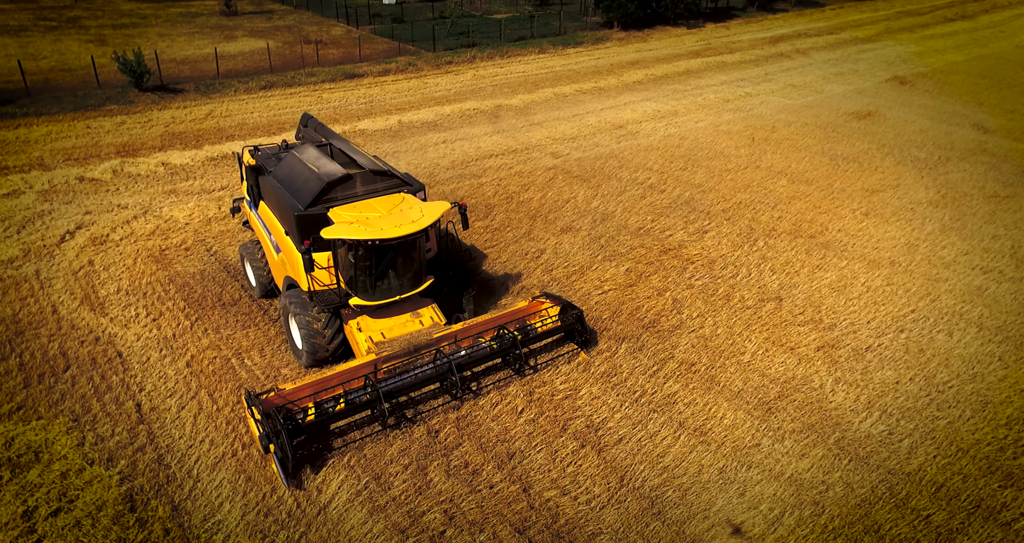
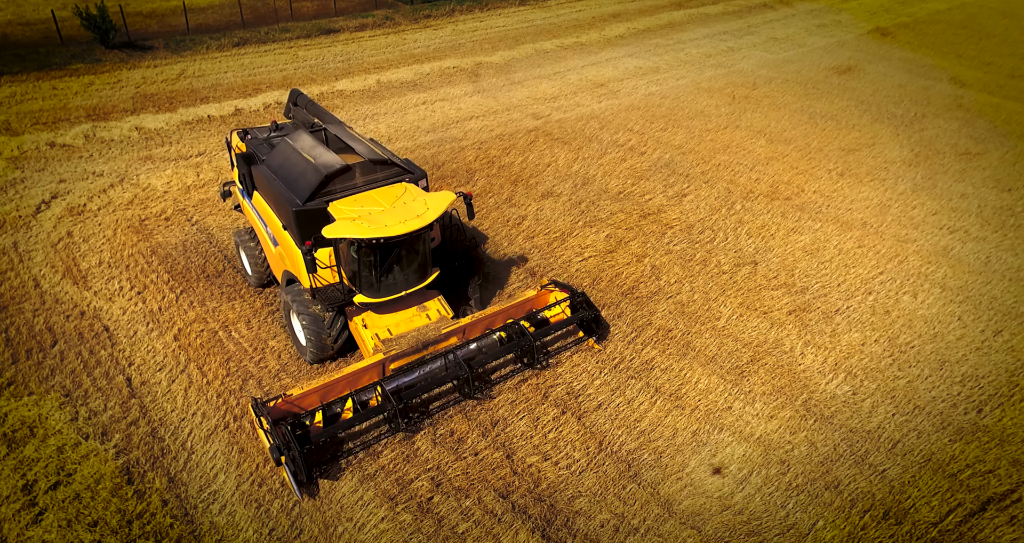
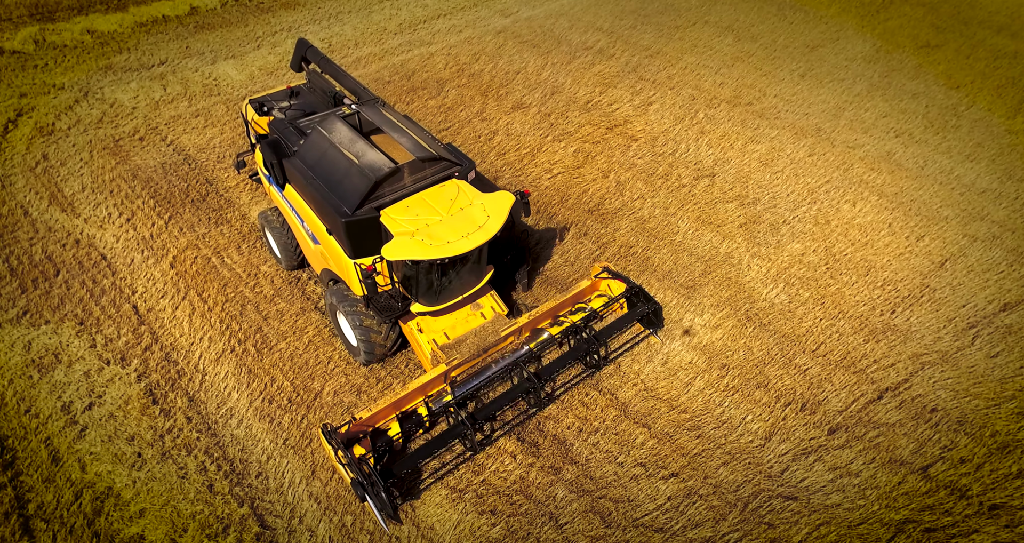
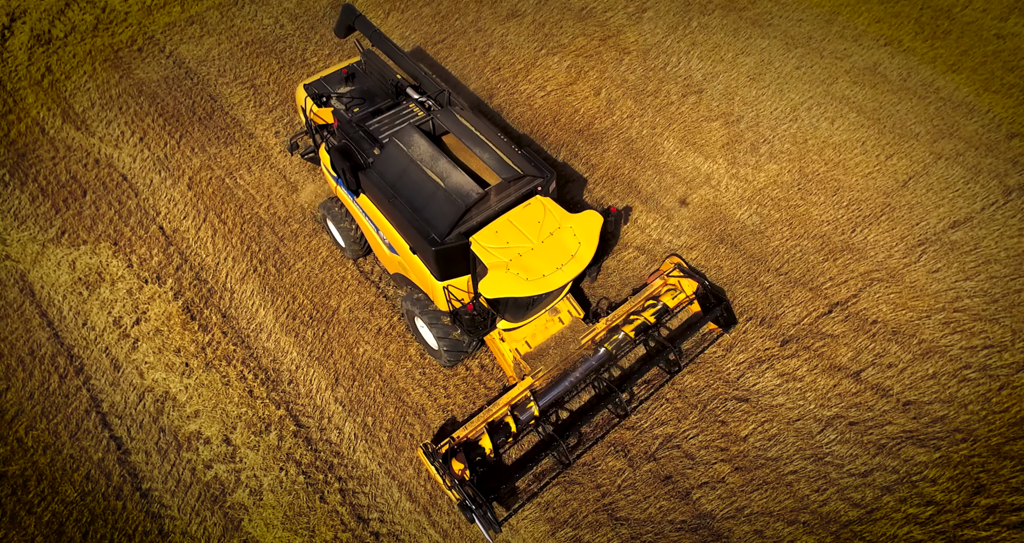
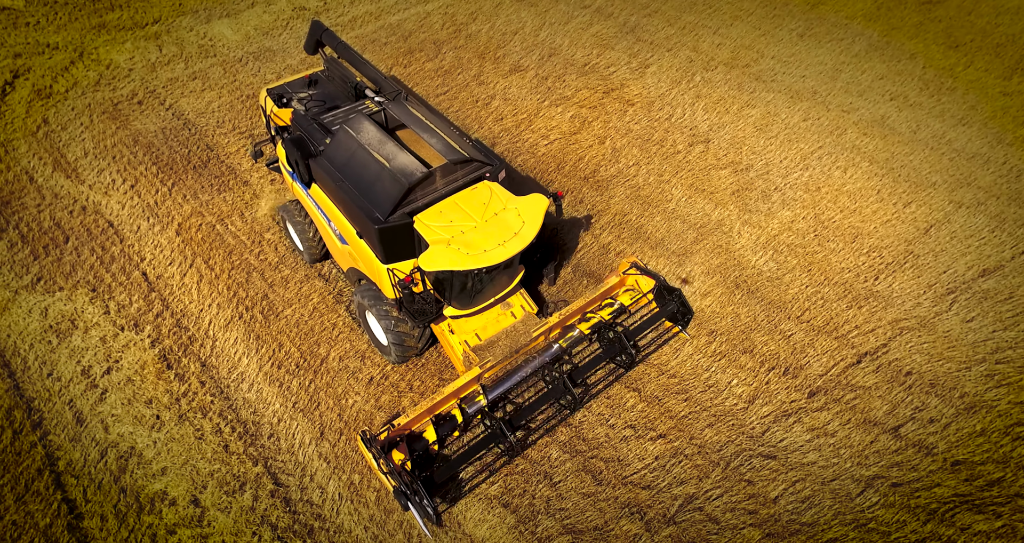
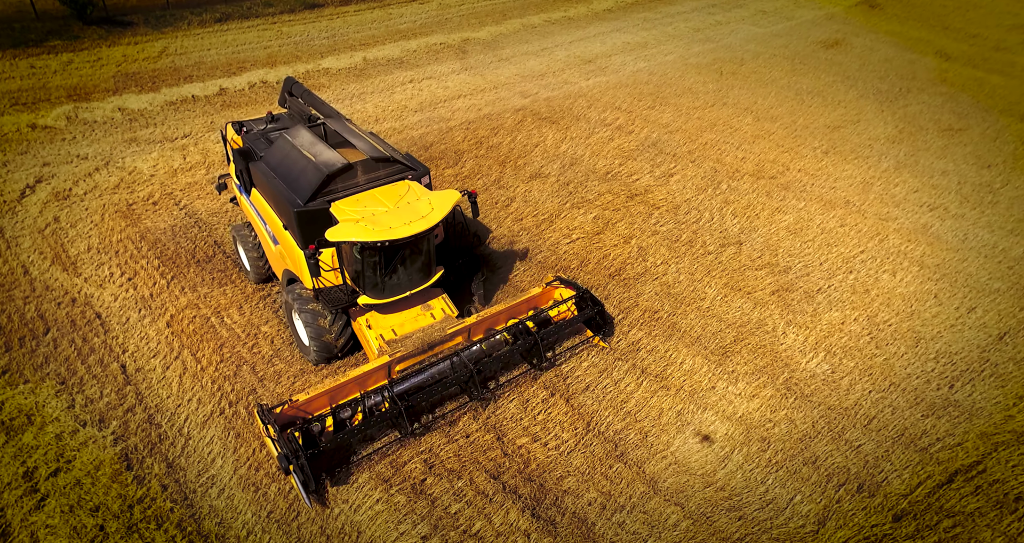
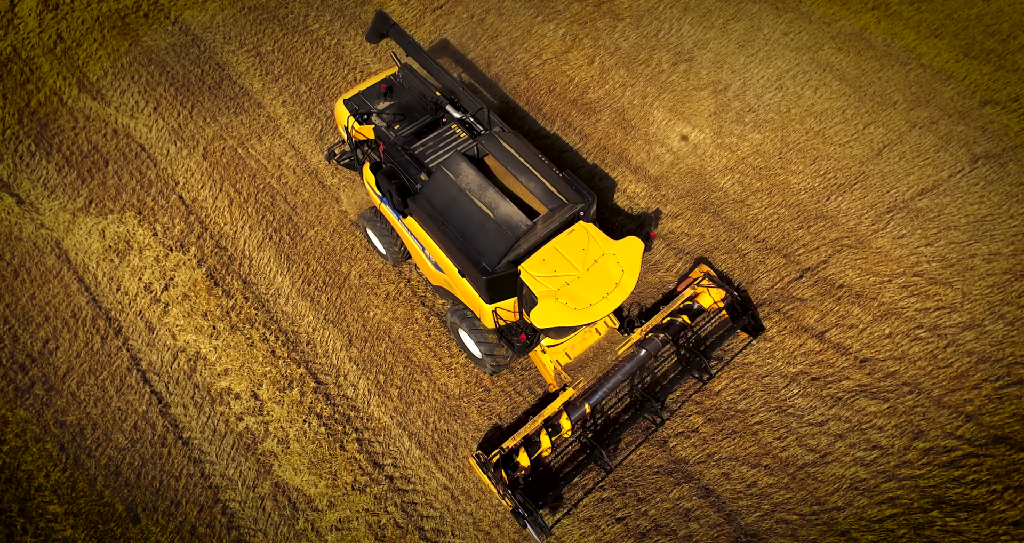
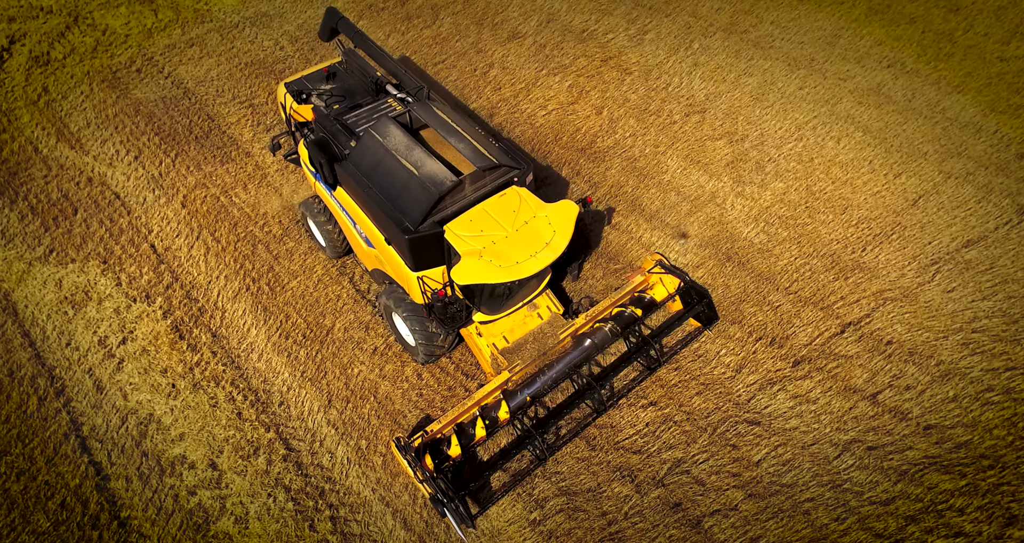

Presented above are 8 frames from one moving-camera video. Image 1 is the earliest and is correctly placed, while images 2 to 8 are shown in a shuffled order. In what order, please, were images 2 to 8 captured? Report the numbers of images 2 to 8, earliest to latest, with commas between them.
2, 6, 3, 5, 8, 4, 7
